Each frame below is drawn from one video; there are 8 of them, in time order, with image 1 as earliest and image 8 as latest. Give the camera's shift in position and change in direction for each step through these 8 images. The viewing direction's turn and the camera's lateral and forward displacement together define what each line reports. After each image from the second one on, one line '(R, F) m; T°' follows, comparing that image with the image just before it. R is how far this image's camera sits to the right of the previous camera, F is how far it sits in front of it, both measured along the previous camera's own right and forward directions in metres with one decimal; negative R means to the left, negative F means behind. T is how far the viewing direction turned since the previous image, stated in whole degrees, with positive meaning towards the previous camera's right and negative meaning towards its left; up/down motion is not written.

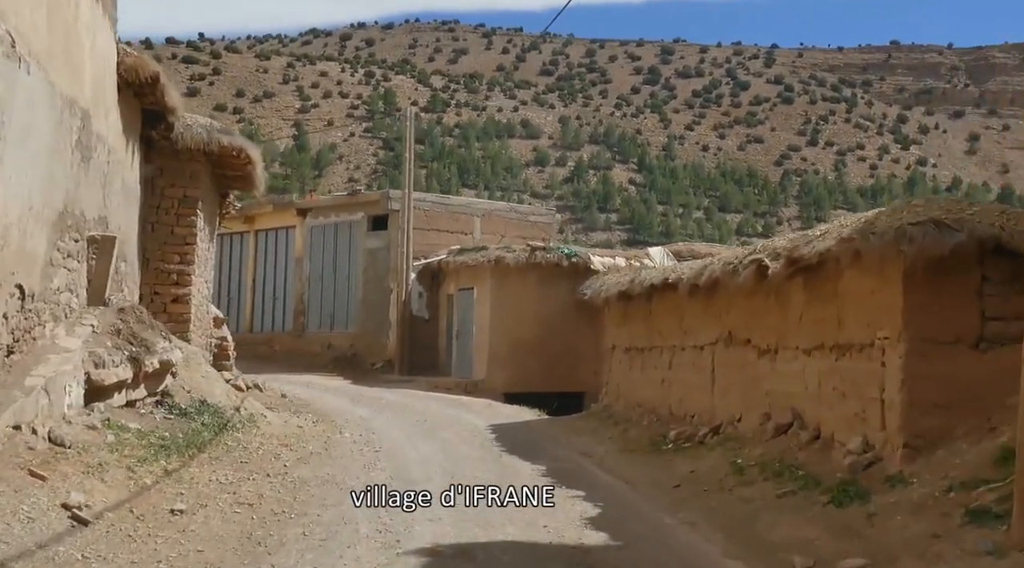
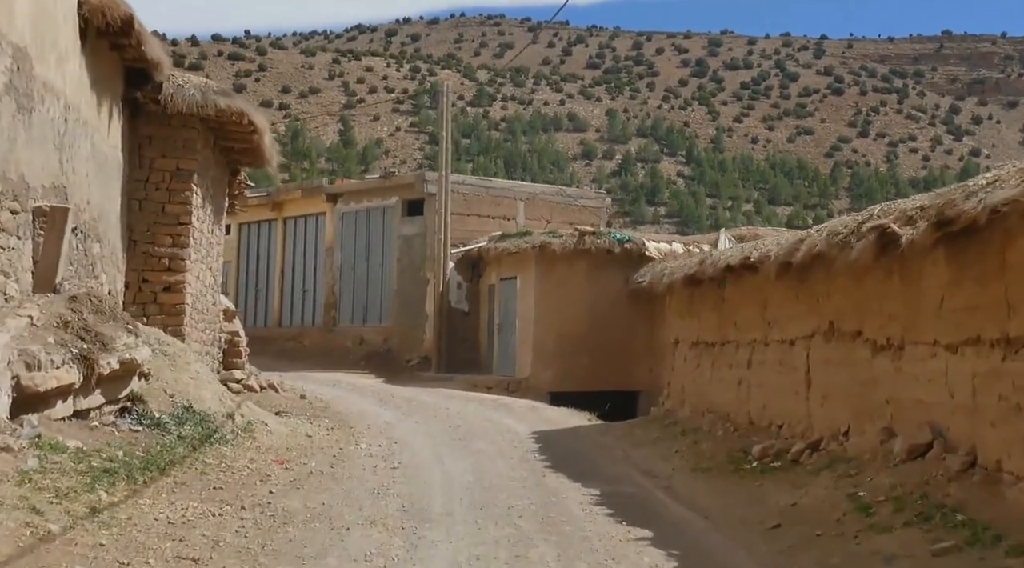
(0.0, +2.6) m; -2°
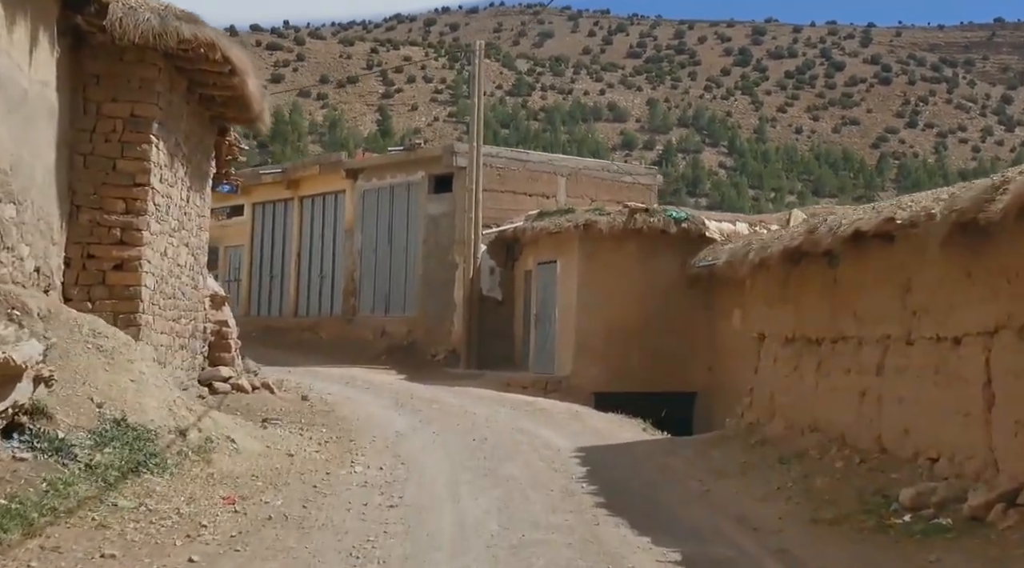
(0.0, +3.3) m; -1°
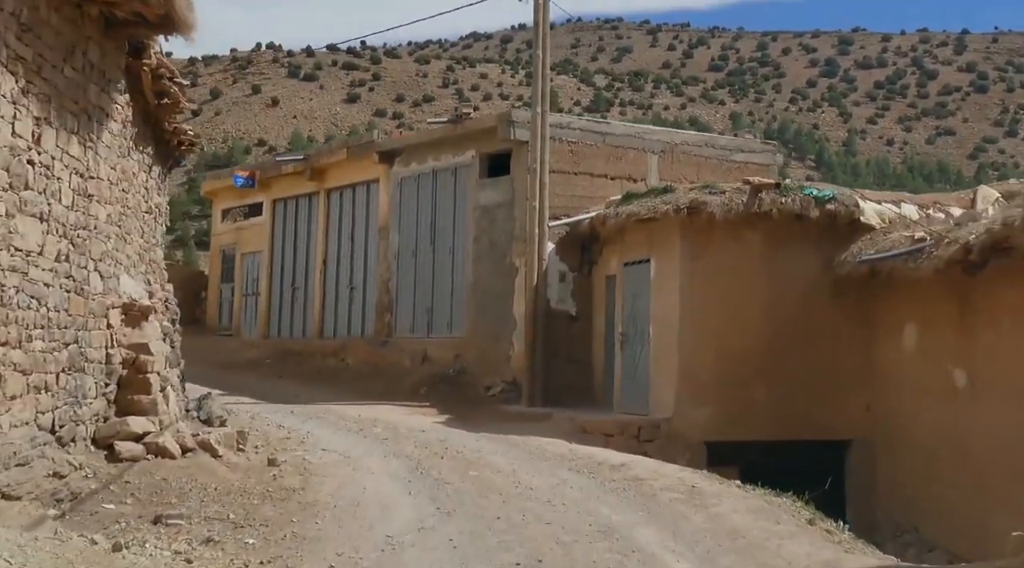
(0.0, +6.3) m; -3°
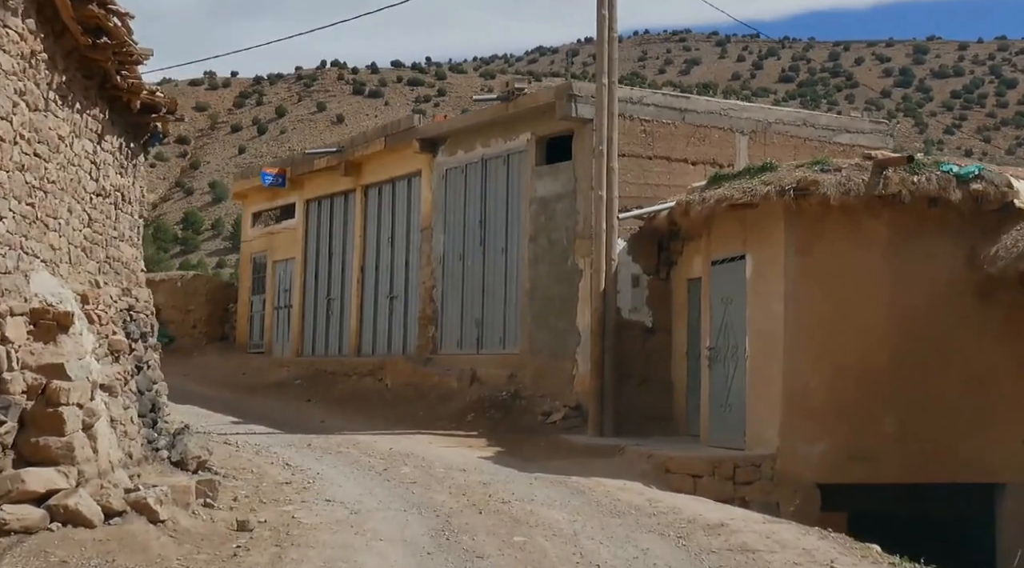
(+0.1, +3.3) m; -3°
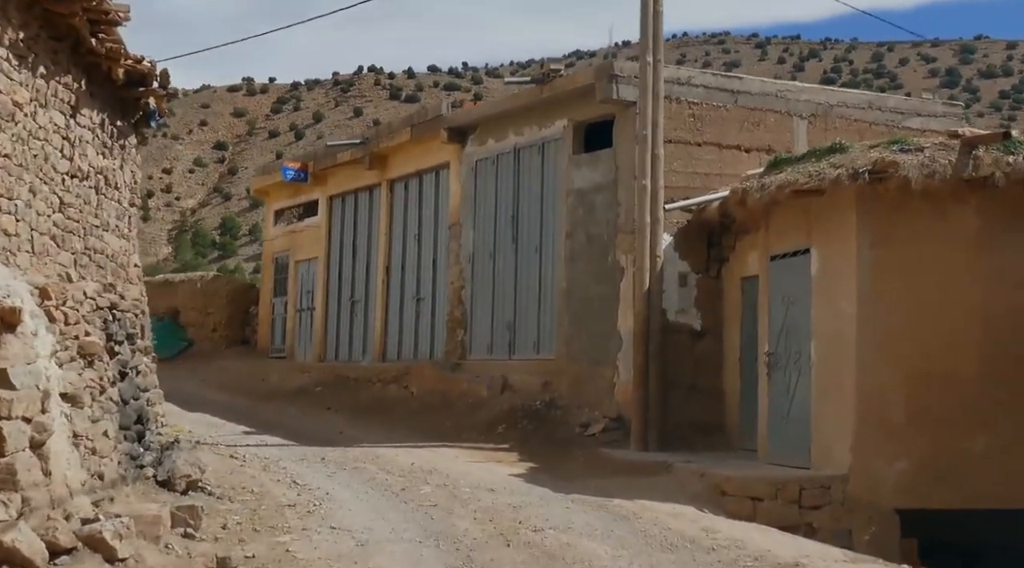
(0.0, +1.4) m; -1°
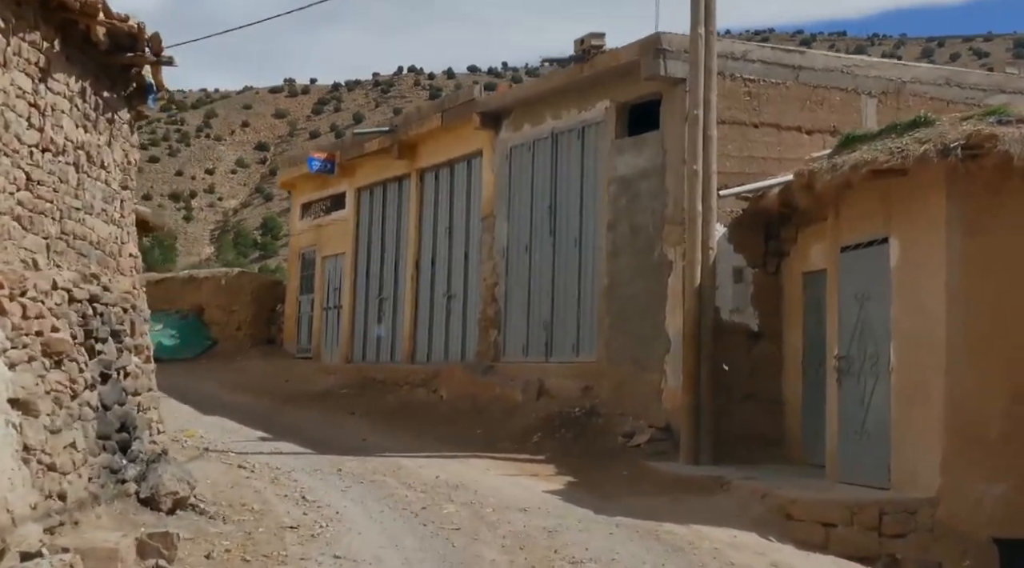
(0.0, +1.3) m; -2°
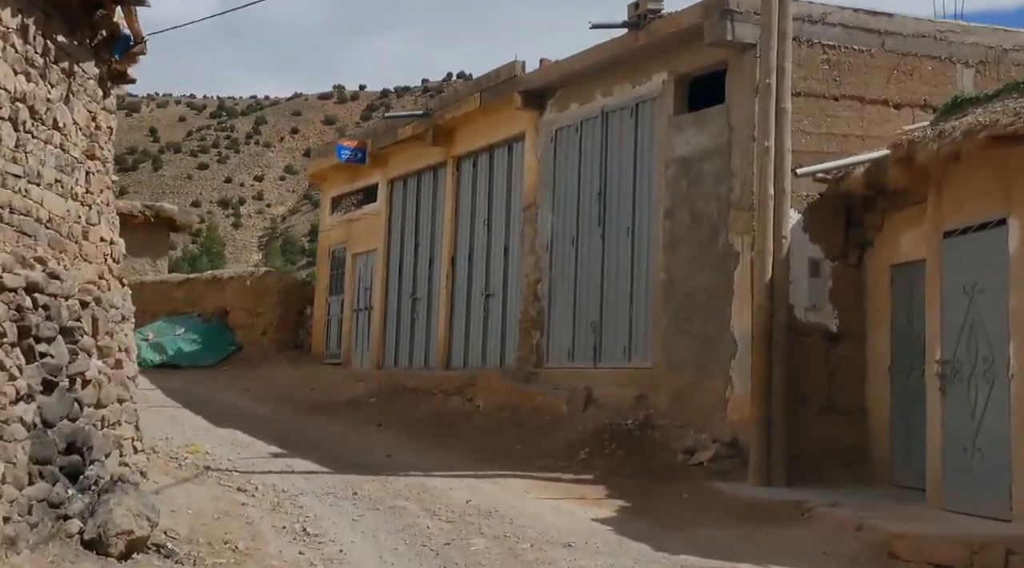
(0.0, +1.7) m; -2°
